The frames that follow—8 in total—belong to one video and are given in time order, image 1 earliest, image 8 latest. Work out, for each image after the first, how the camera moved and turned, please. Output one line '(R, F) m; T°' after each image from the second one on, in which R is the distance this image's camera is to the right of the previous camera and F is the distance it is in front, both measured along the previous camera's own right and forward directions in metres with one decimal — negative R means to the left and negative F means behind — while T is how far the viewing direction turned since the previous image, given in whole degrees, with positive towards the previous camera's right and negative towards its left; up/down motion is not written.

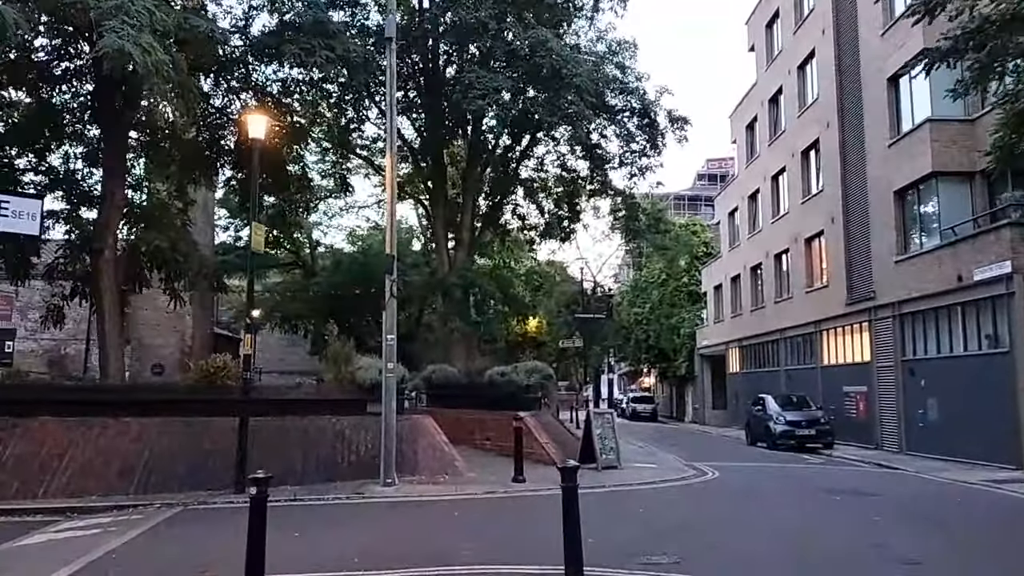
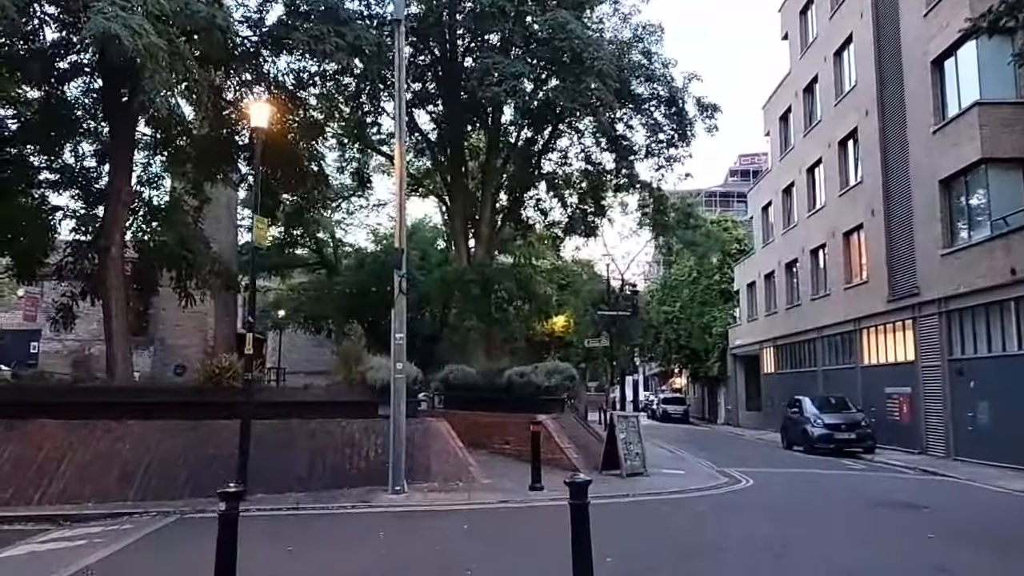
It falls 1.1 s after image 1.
(+0.2, +0.9) m; -2°
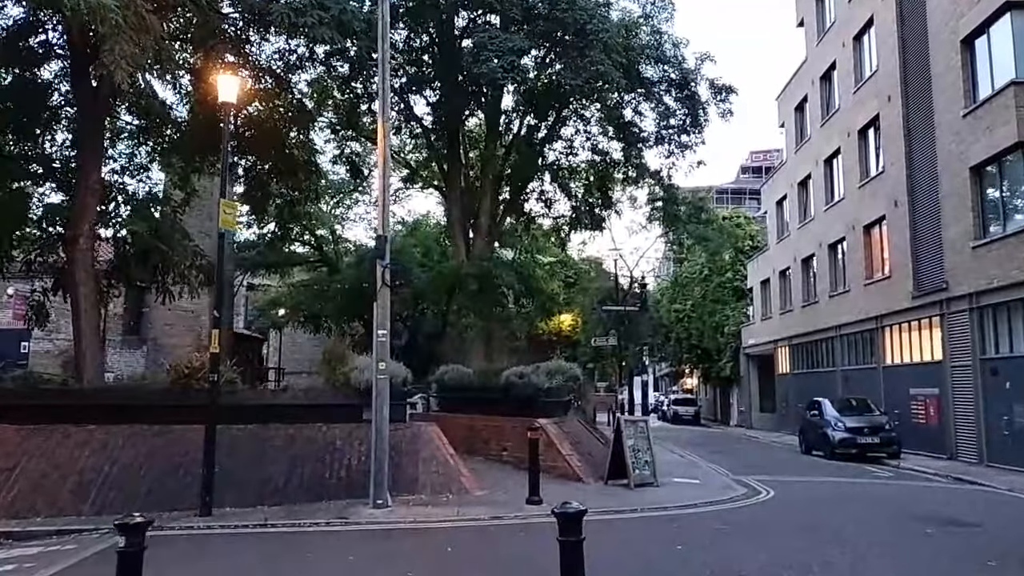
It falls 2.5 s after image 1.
(+0.2, +1.3) m; -1°
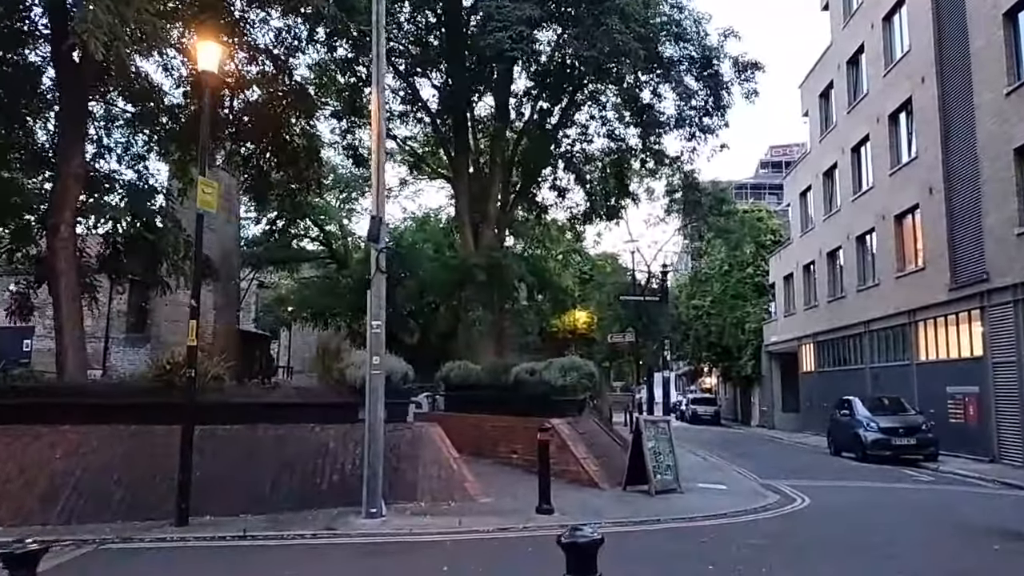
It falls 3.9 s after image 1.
(+0.1, +1.1) m; -1°
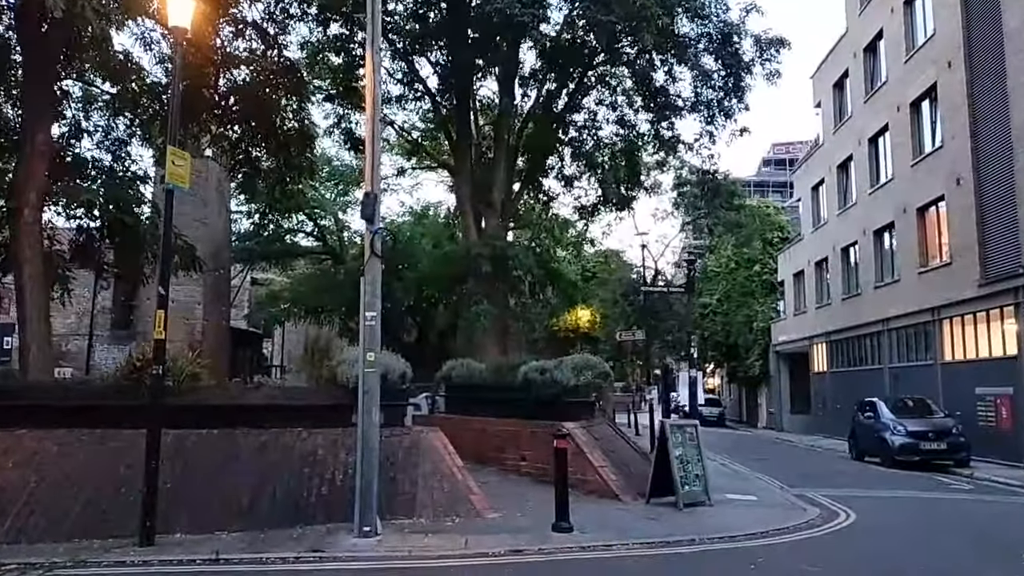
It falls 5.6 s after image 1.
(-0.2, +1.3) m; 0°
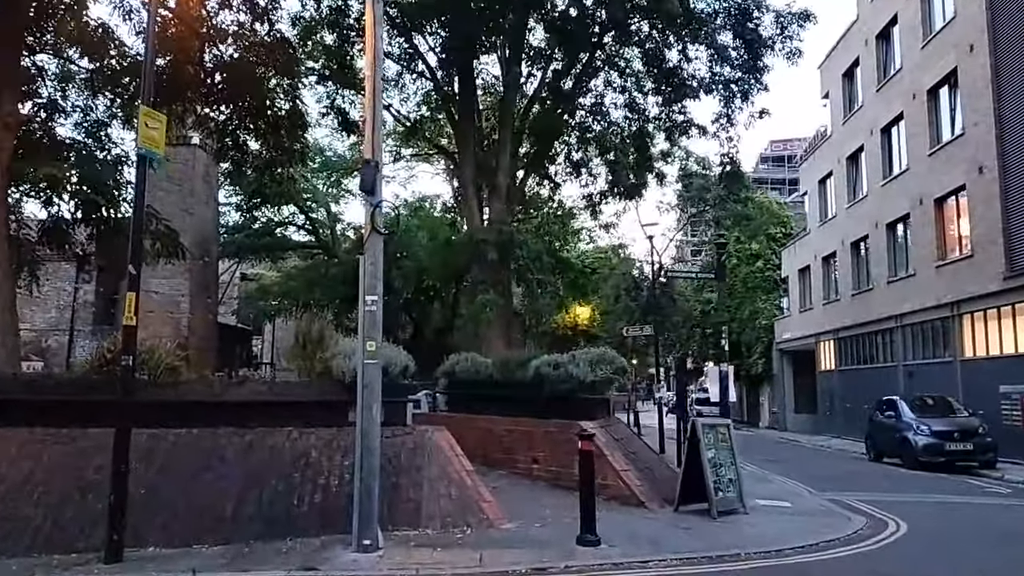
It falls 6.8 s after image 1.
(-0.3, +1.1) m; +1°
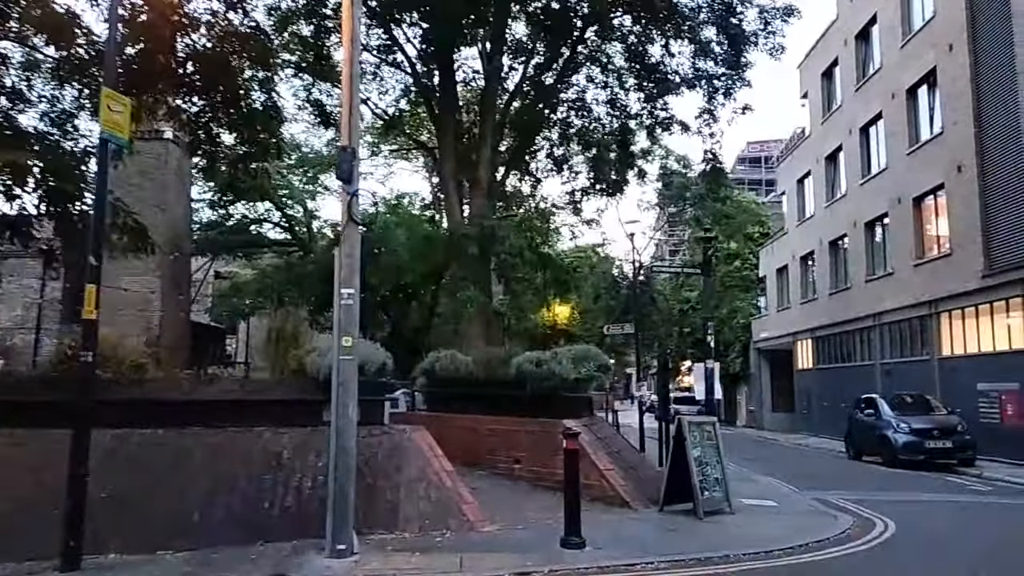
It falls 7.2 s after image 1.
(0.0, +0.3) m; +2°
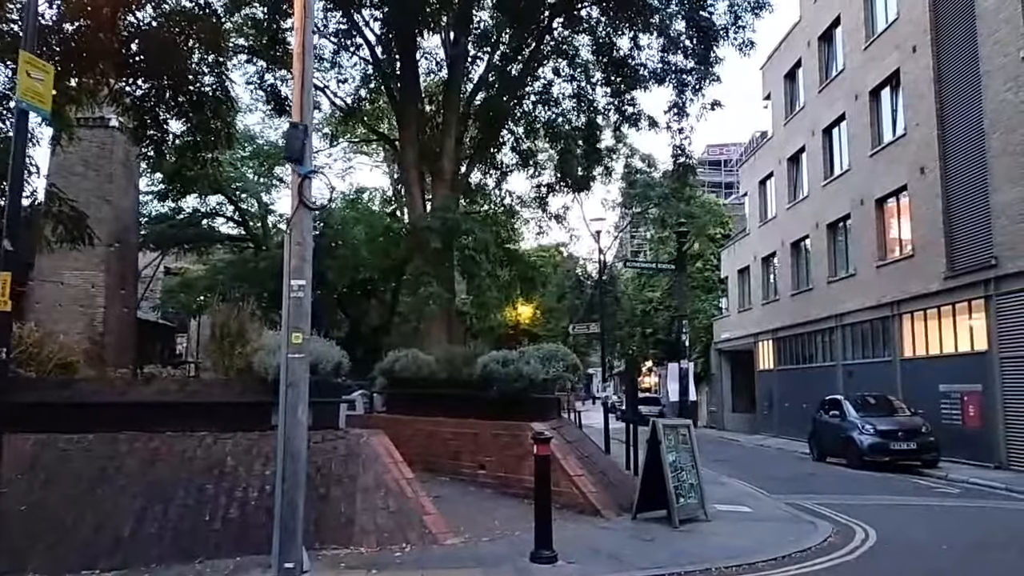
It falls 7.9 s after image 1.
(-0.1, +0.6) m; +3°
